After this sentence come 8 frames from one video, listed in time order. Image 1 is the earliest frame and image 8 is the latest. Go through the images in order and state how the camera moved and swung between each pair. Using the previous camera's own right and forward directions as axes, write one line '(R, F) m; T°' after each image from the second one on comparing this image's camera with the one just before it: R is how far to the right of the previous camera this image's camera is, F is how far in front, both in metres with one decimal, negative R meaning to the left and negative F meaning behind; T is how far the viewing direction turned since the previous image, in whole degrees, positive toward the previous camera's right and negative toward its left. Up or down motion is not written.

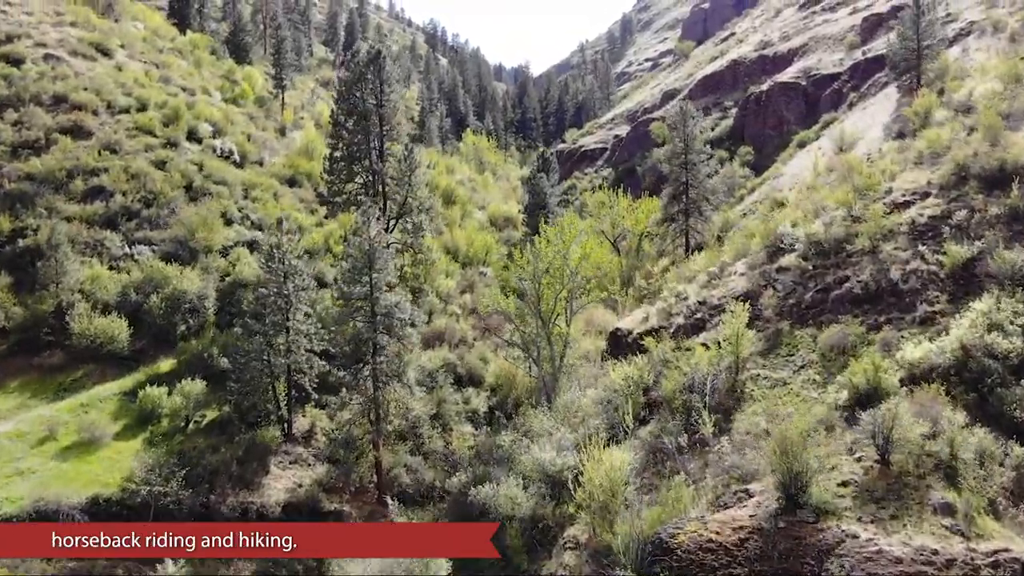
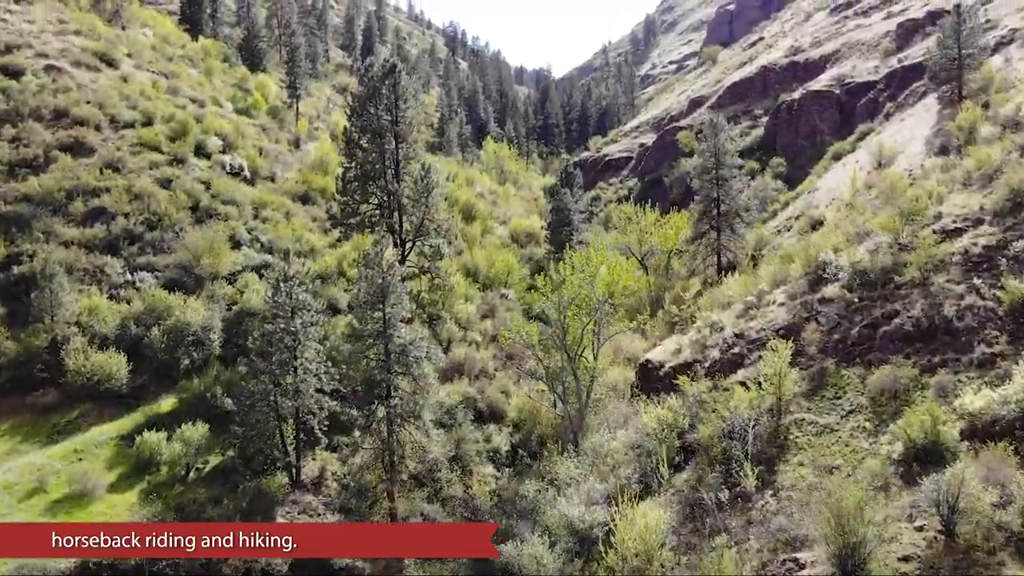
(0.0, +1.2) m; -1°
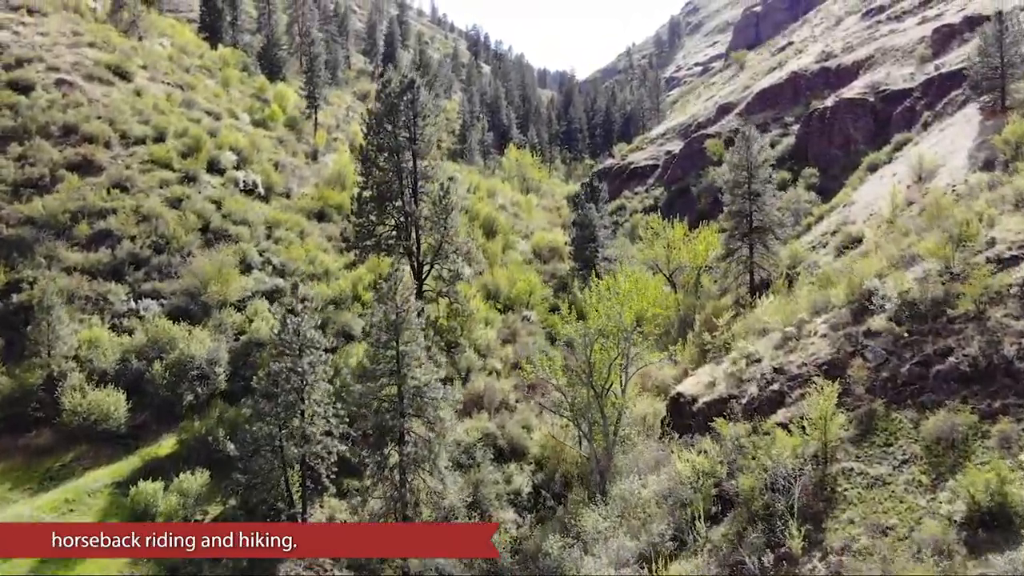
(0.0, +1.1) m; -1°
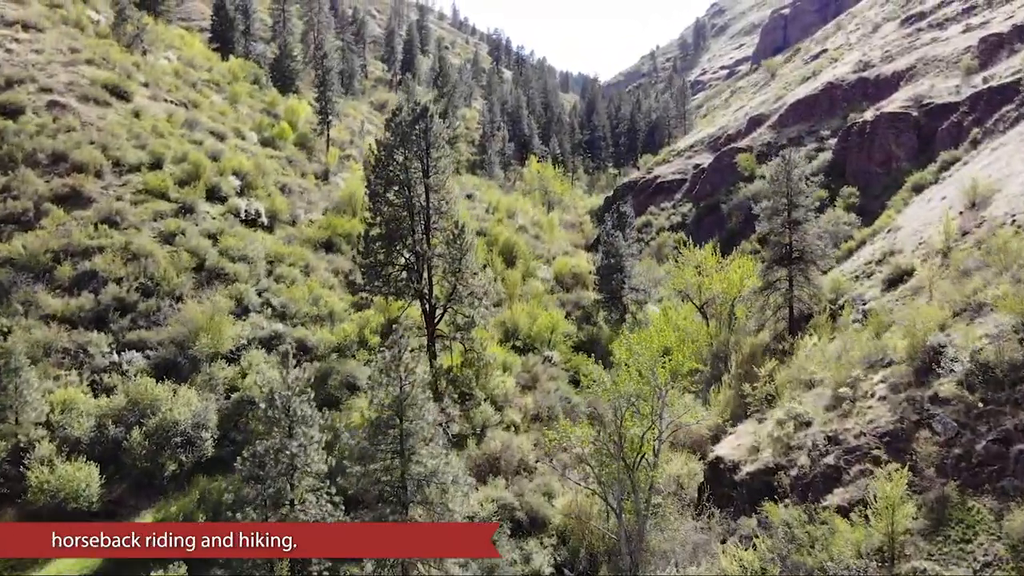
(0.0, +1.8) m; -1°
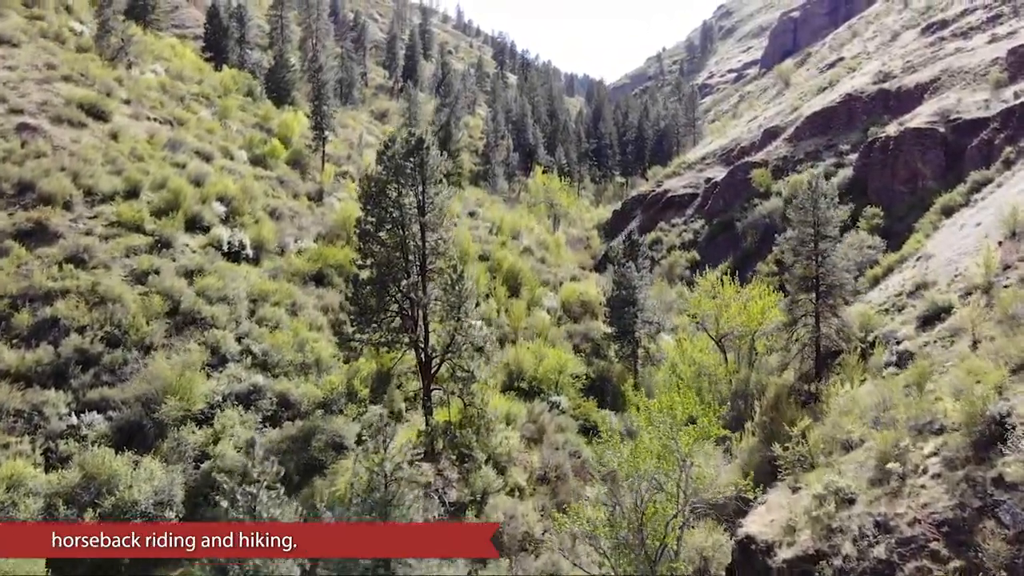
(0.0, +1.8) m; 0°
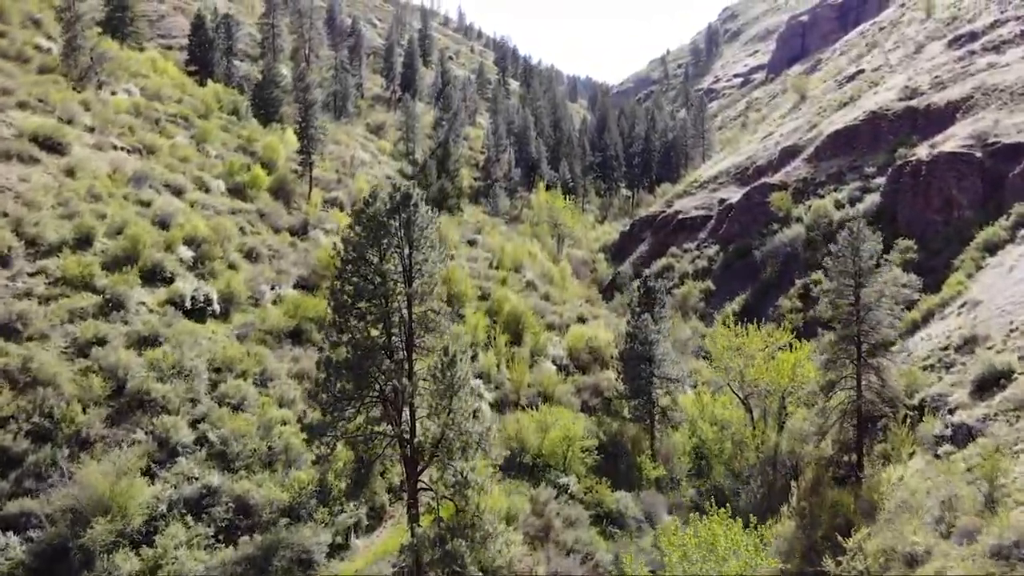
(0.0, +2.7) m; 0°
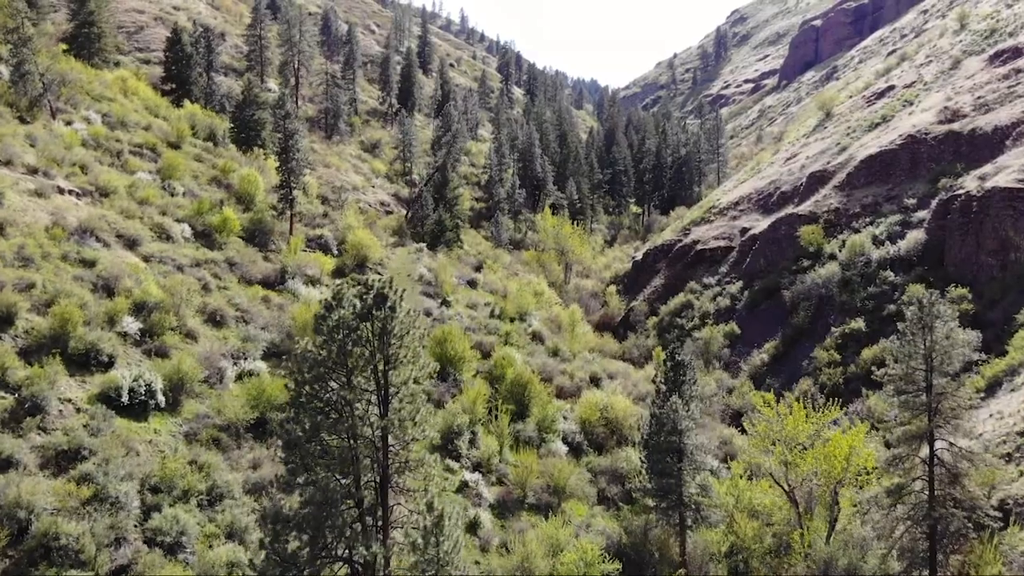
(0.0, +3.4) m; 0°
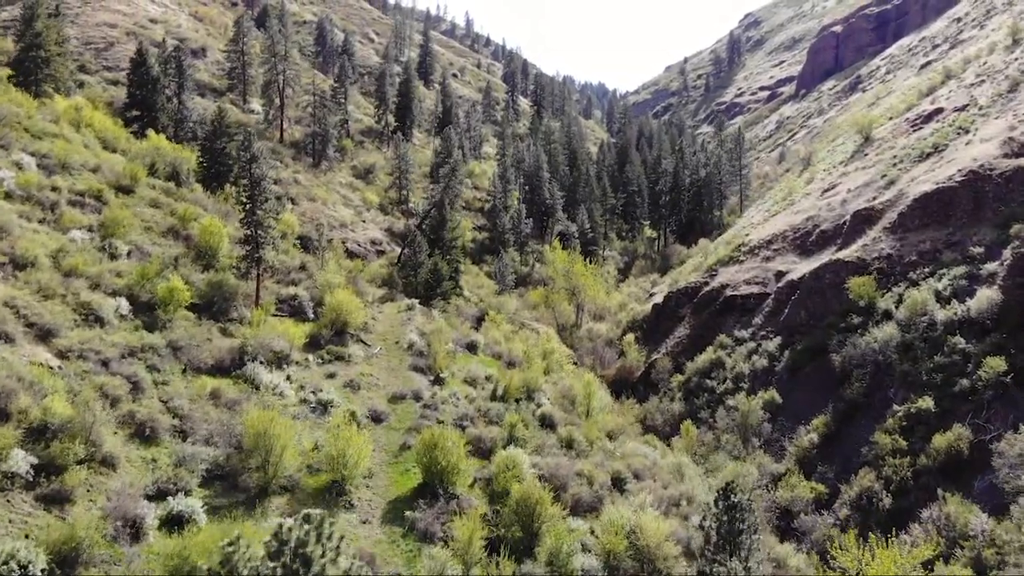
(0.0, +4.5) m; 0°
